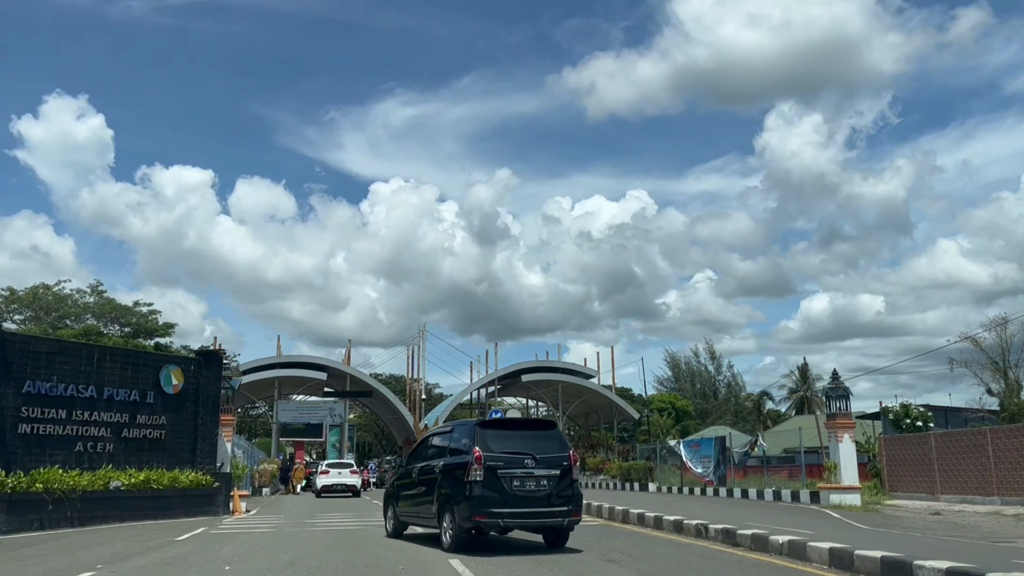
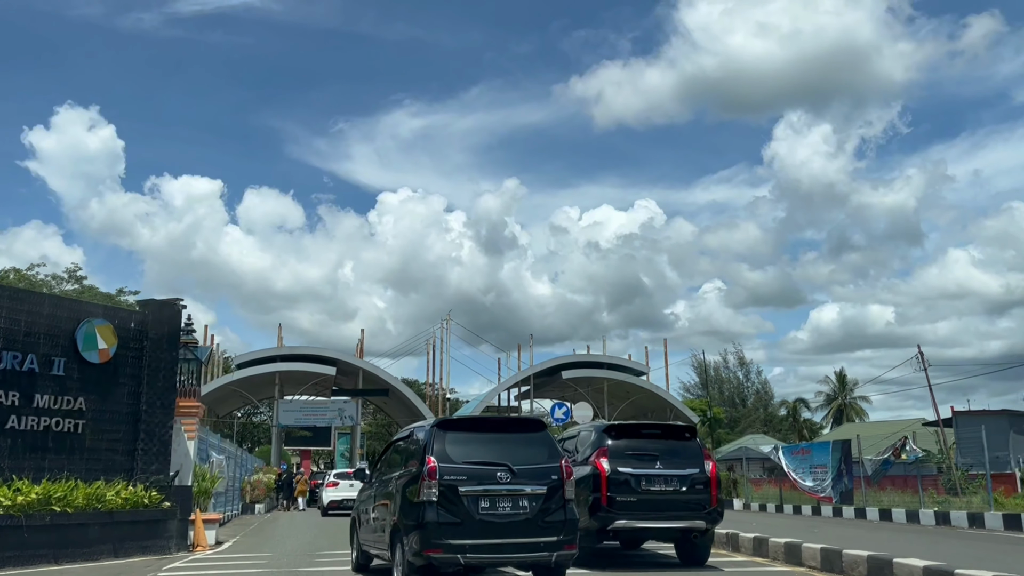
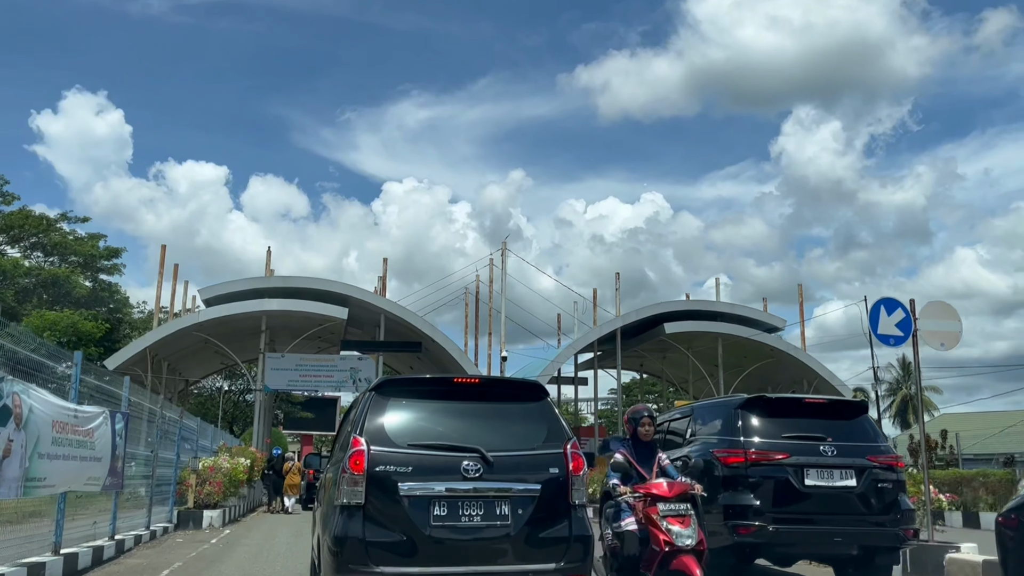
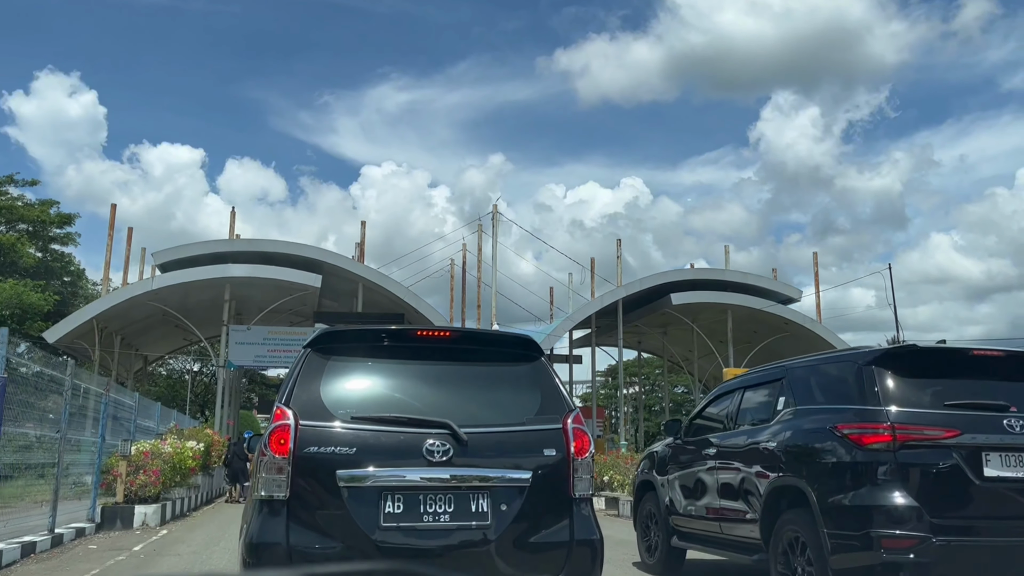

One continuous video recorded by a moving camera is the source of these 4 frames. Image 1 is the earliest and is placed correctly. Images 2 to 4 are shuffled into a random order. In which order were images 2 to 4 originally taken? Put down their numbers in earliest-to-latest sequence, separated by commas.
2, 3, 4
